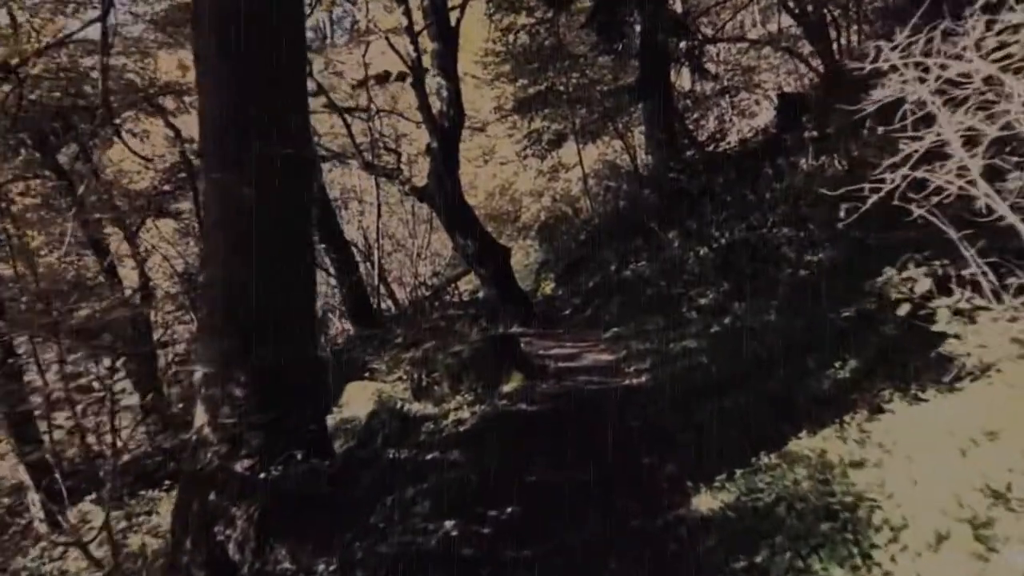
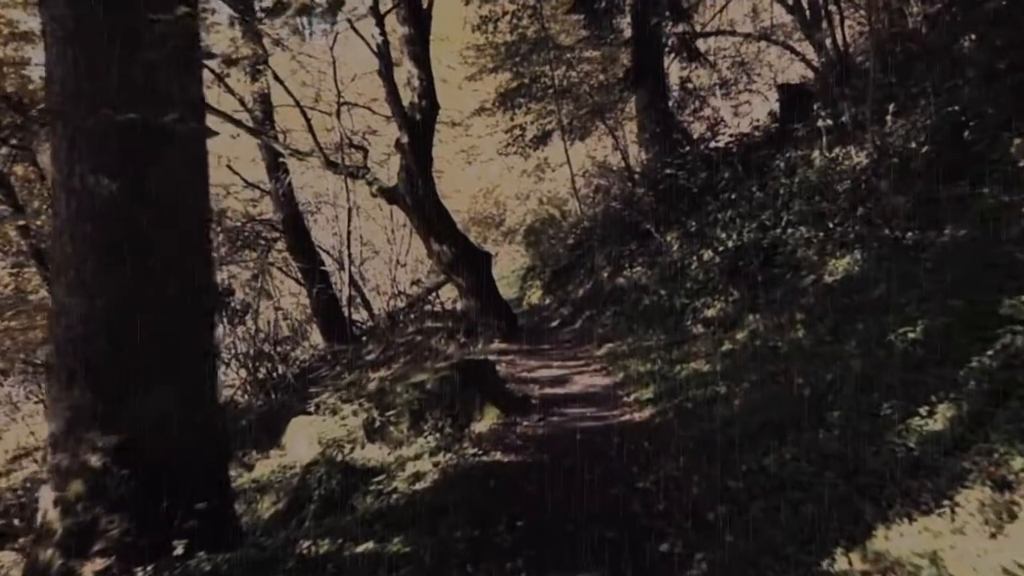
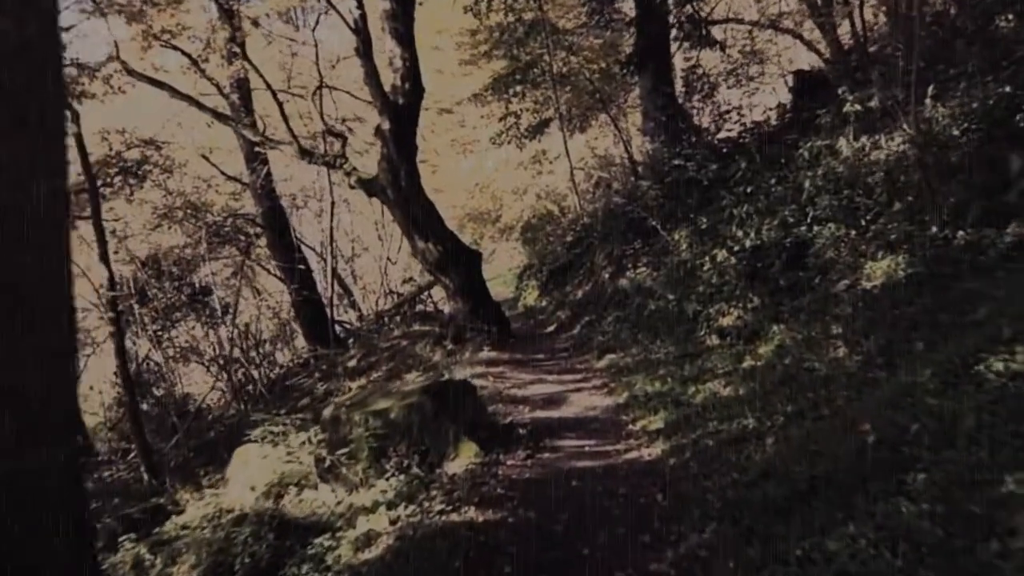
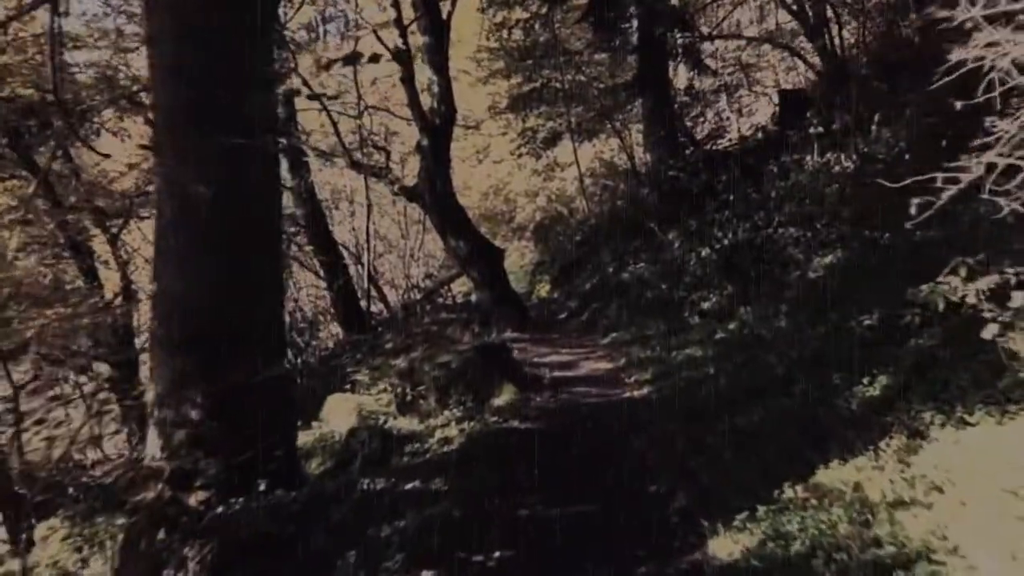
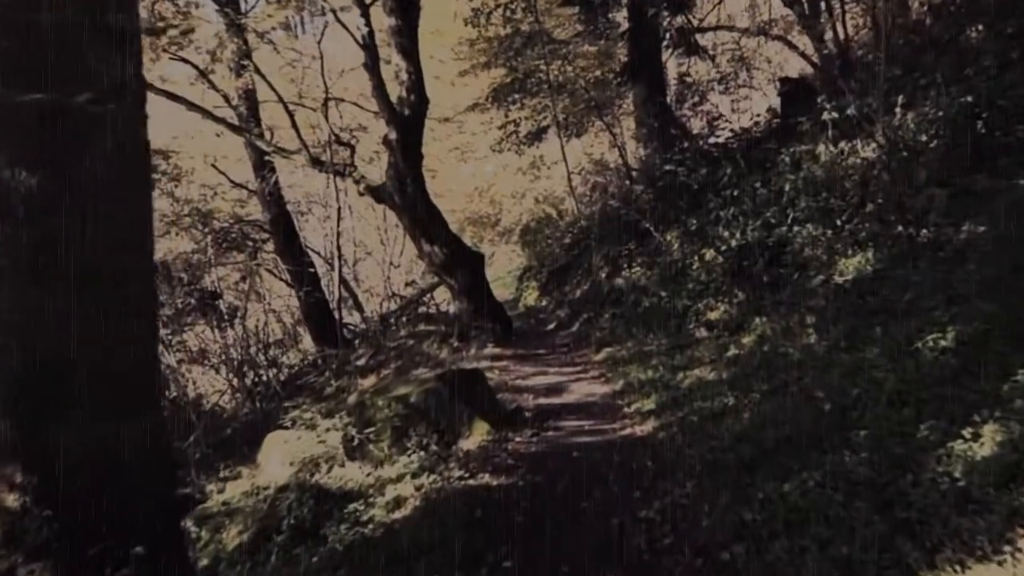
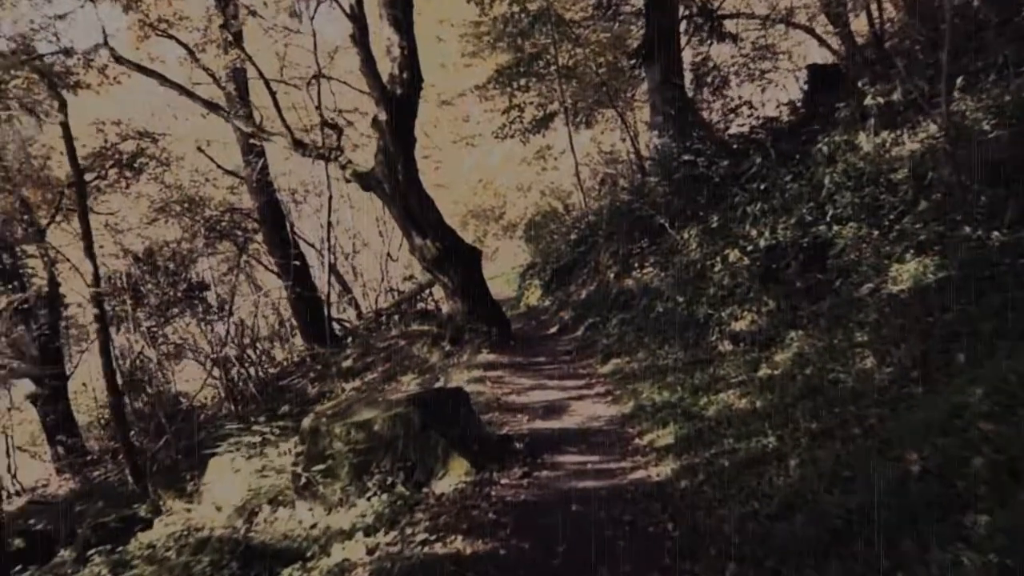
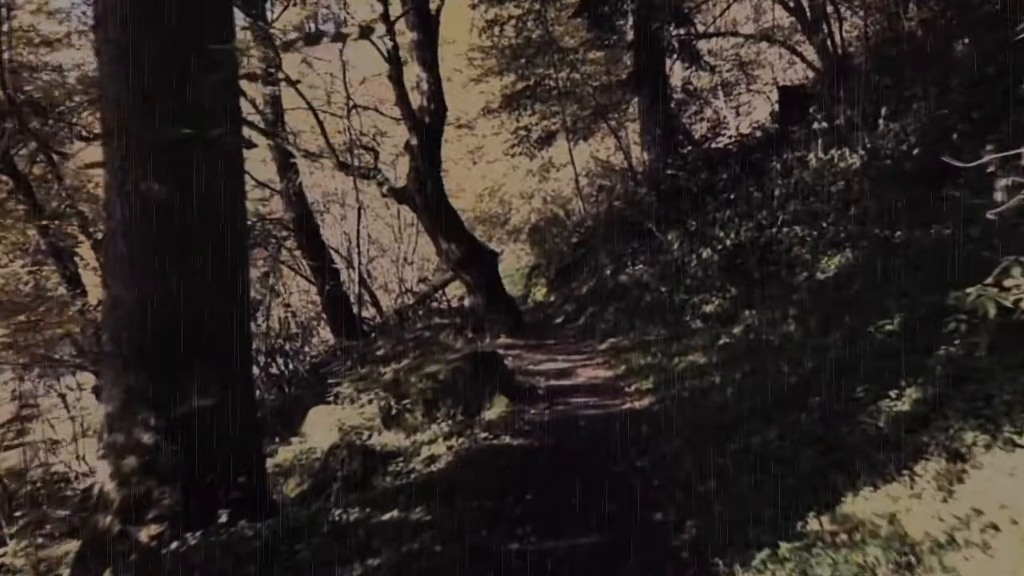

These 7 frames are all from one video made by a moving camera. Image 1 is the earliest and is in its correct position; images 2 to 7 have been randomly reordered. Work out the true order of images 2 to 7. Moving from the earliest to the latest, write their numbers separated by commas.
4, 7, 2, 5, 3, 6
